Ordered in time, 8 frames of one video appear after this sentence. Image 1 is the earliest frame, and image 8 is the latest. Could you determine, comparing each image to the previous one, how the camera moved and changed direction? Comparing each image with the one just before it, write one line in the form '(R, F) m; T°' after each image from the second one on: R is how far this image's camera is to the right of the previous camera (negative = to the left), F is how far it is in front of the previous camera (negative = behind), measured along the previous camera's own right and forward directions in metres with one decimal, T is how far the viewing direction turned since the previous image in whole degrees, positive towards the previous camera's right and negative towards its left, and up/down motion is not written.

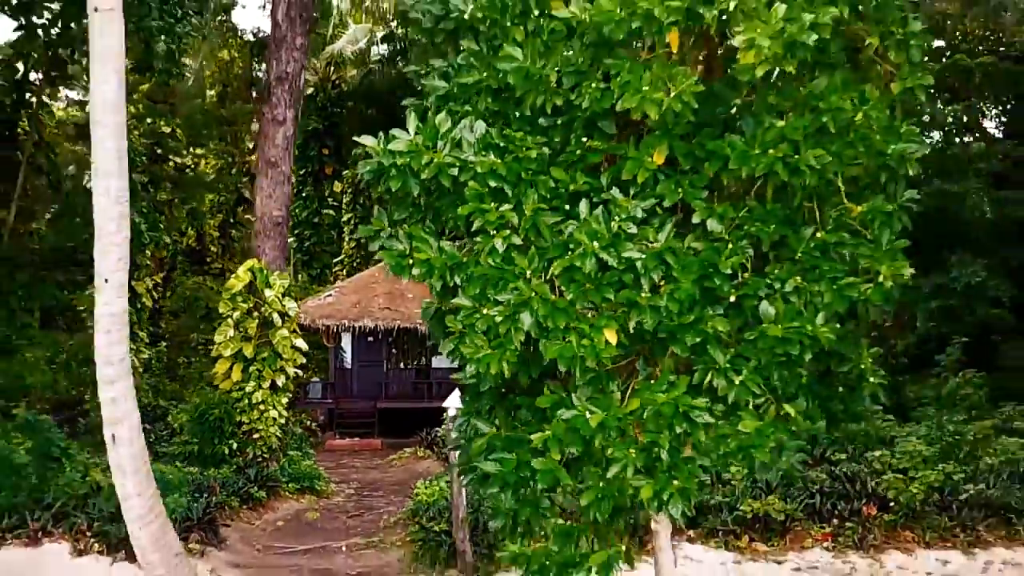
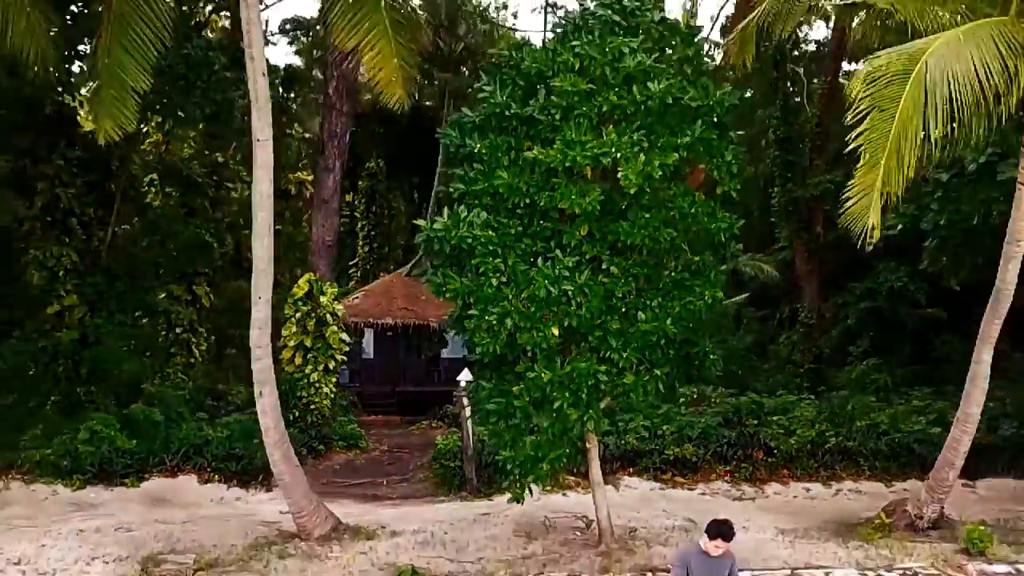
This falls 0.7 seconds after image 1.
(+0.1, -3.5) m; 0°
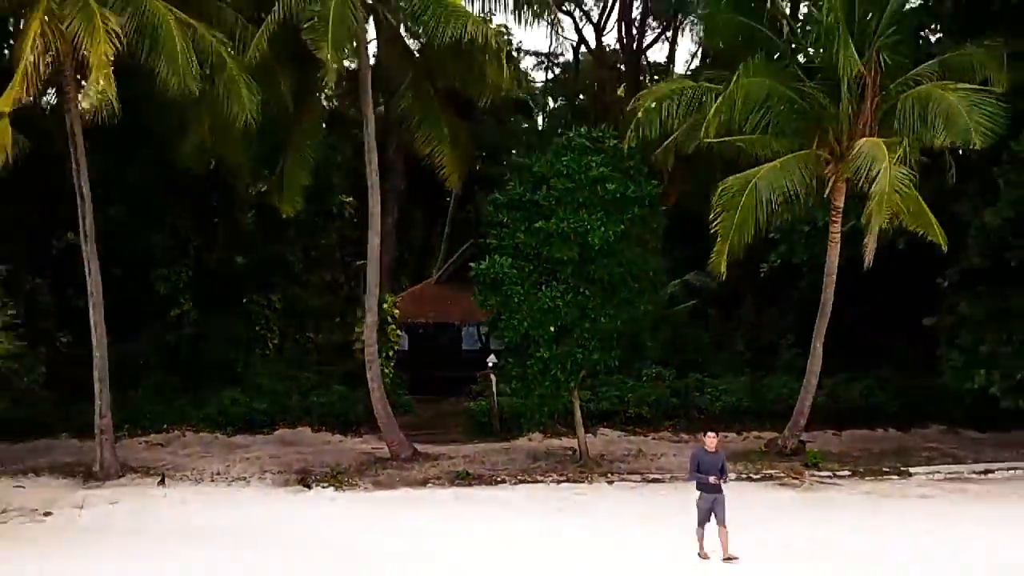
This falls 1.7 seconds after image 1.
(-0.2, -5.4) m; 0°
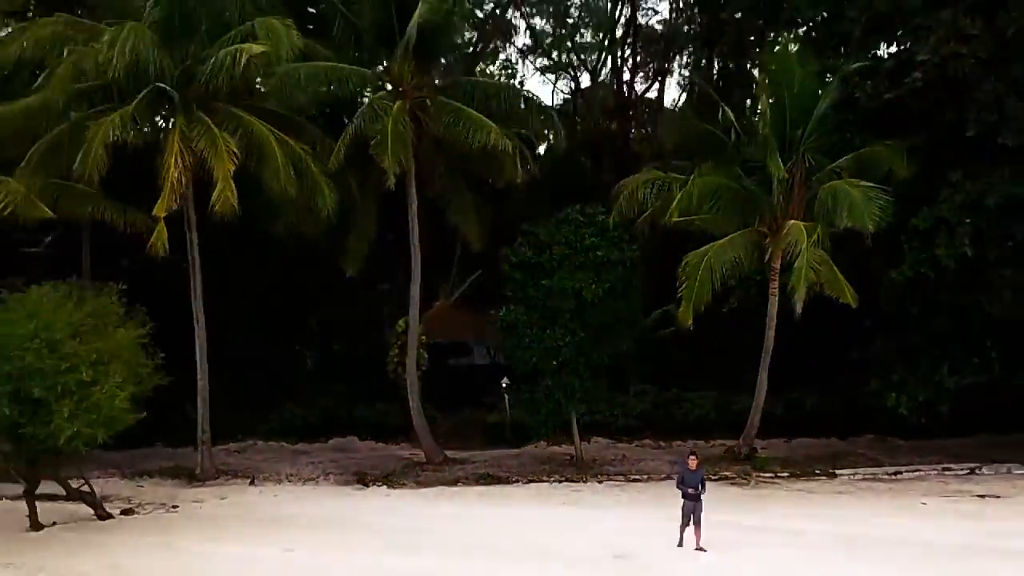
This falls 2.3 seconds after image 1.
(-0.2, -3.8) m; 0°
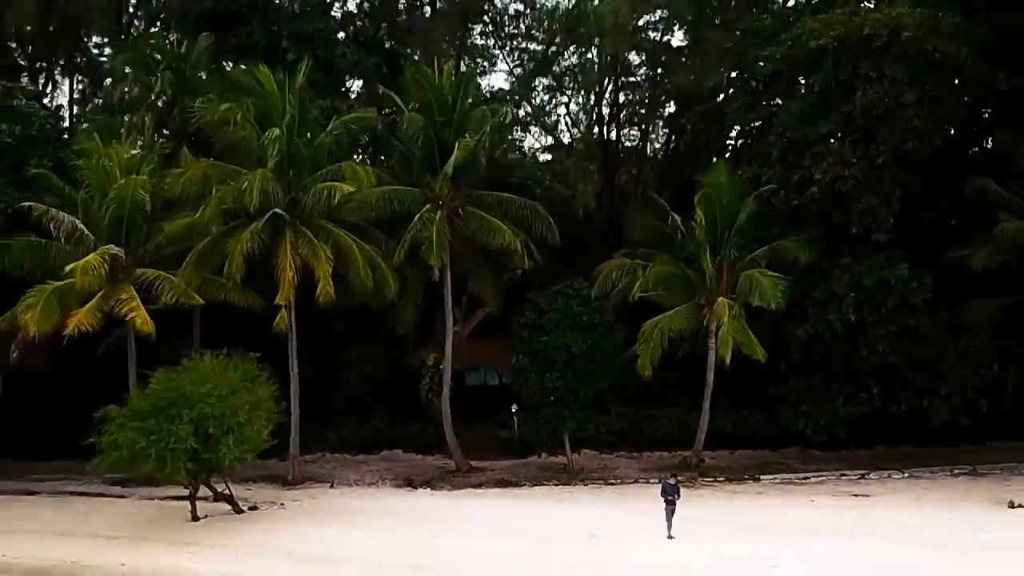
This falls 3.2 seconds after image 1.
(-0.2, -6.3) m; 0°
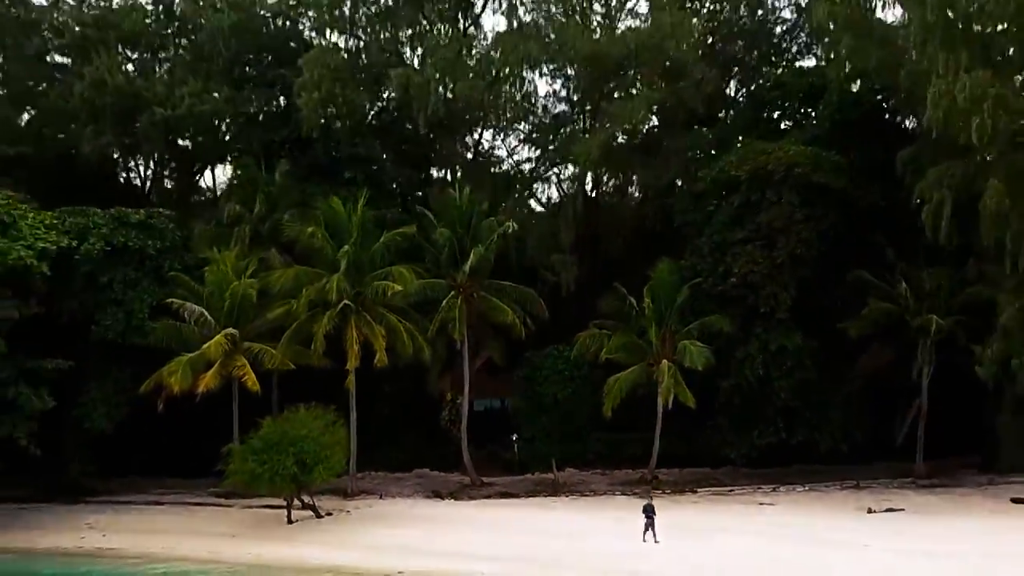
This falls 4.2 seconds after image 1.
(0.0, -8.5) m; 0°
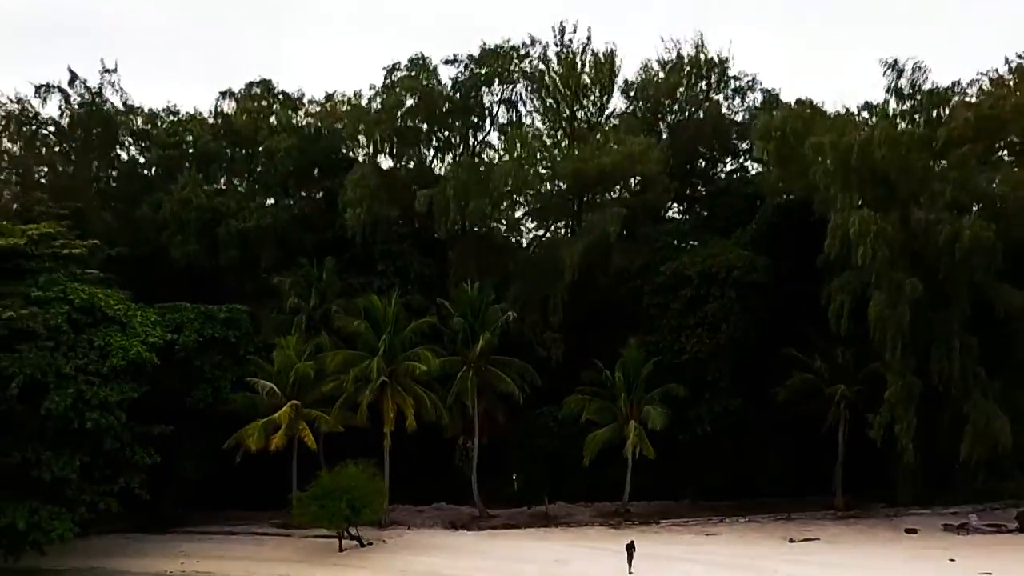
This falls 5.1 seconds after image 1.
(0.0, -8.4) m; 0°
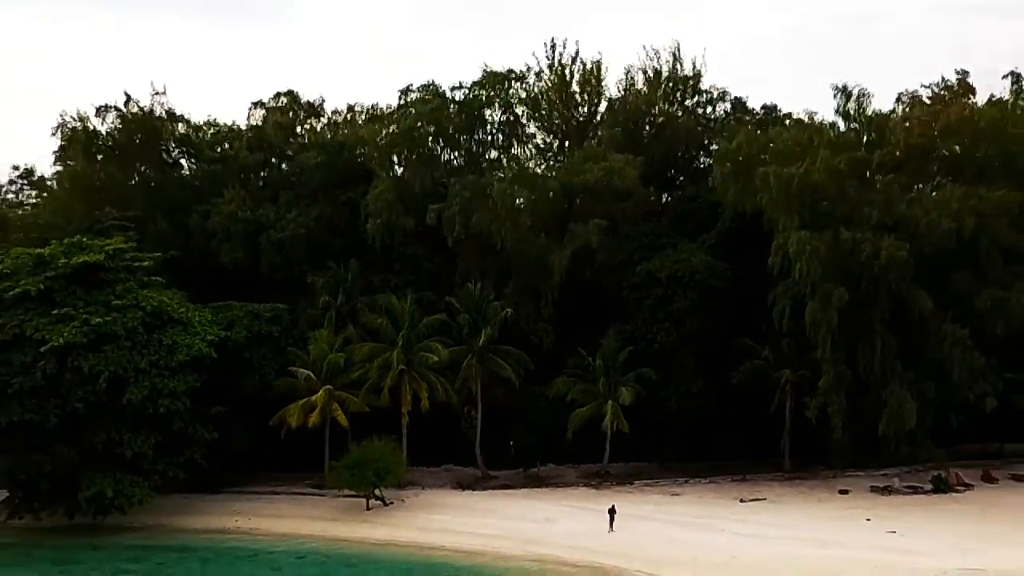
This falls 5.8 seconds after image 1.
(+0.1, -7.1) m; 0°
